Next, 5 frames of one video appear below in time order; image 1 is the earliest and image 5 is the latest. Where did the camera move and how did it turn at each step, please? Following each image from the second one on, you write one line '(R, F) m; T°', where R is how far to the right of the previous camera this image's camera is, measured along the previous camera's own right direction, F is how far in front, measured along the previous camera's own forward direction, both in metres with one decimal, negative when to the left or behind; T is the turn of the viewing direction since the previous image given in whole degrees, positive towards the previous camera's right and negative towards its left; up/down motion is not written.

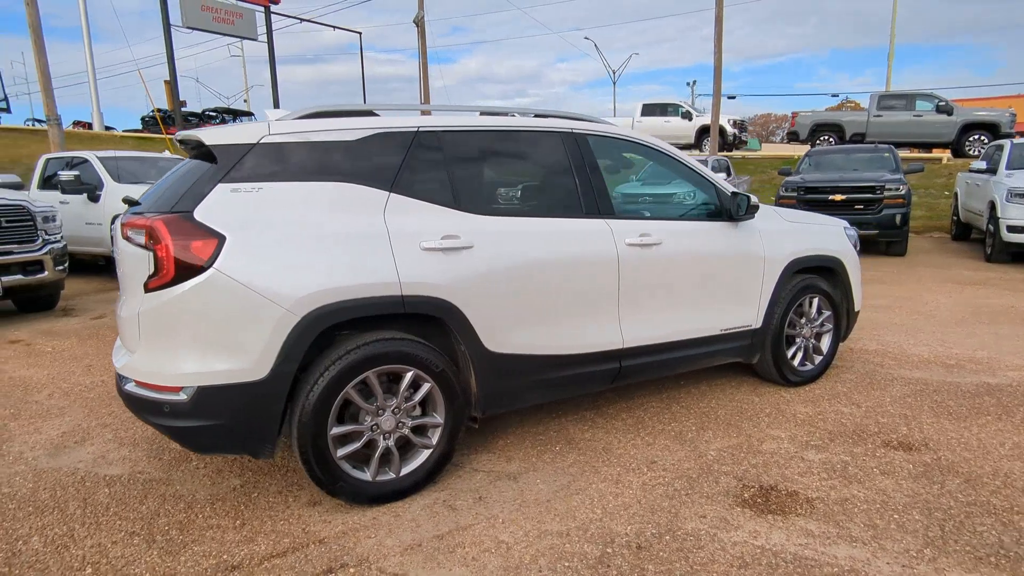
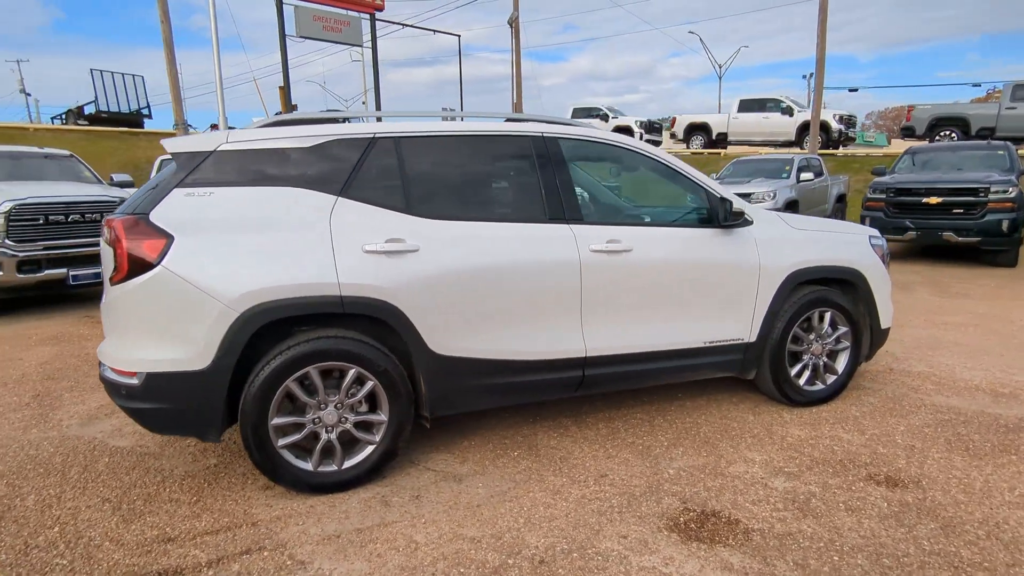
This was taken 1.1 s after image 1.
(+0.8, +0.1) m; -10°
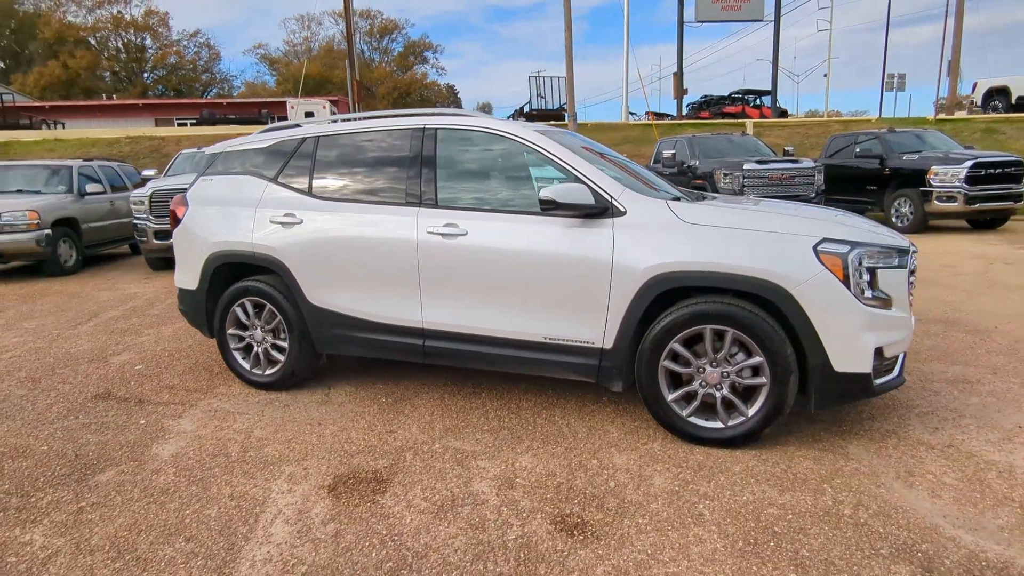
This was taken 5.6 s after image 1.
(+3.3, +1.0) m; -41°
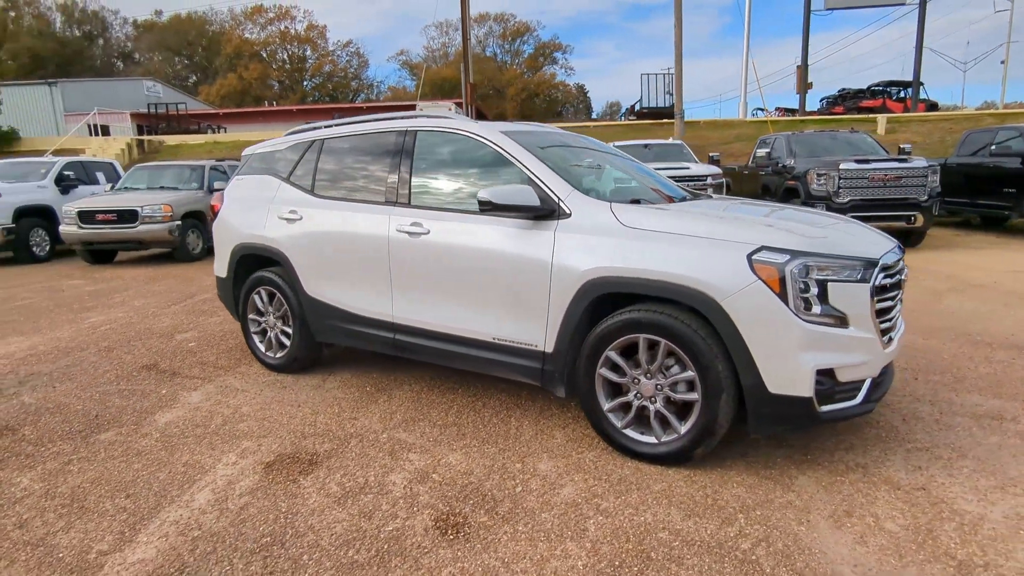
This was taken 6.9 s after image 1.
(+1.0, +0.1) m; -12°
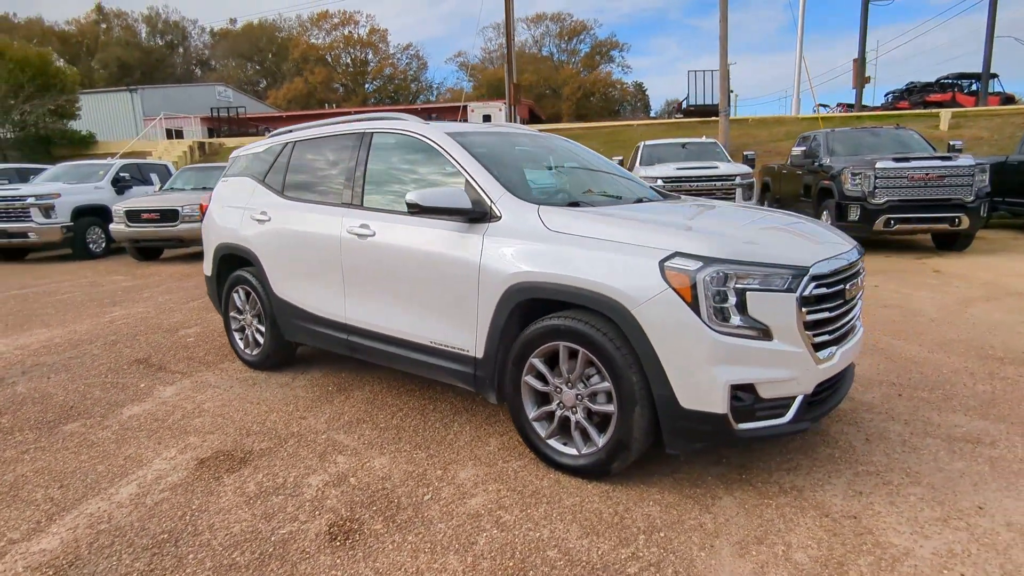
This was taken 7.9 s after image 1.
(+0.7, +0.1) m; -5°
